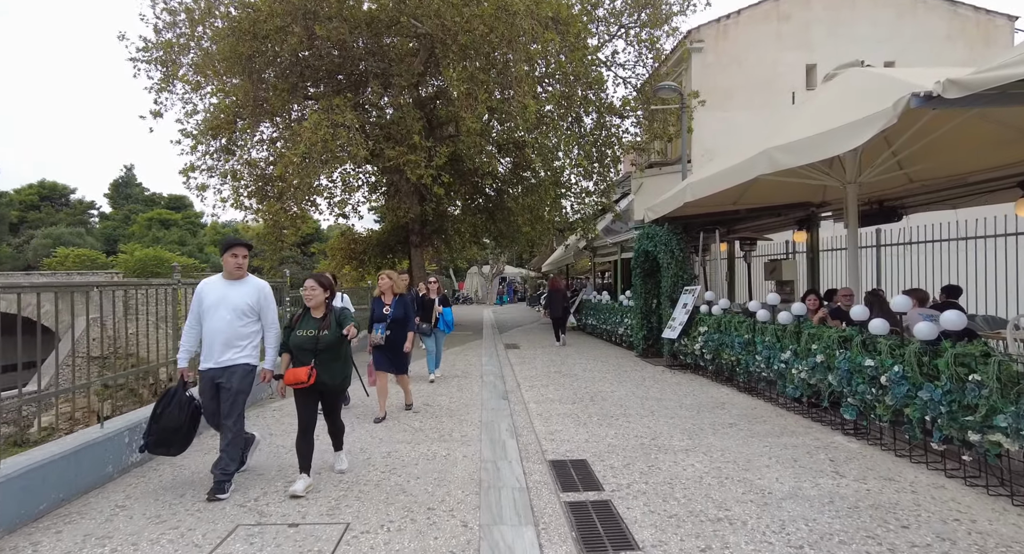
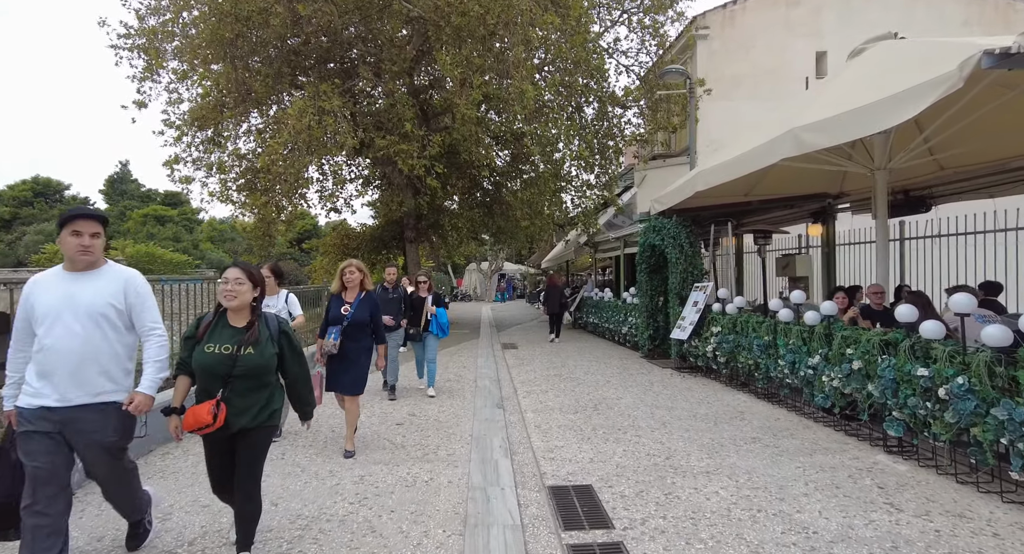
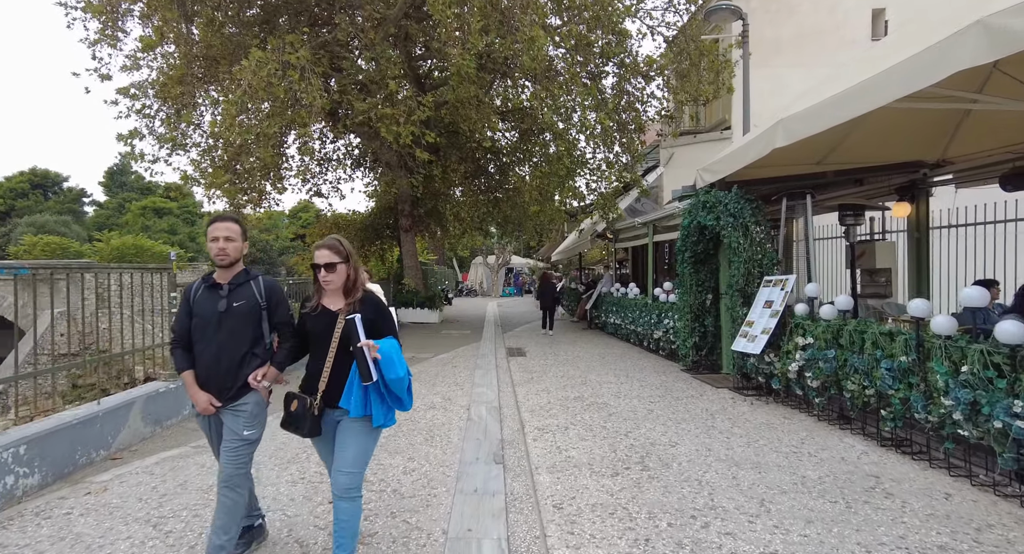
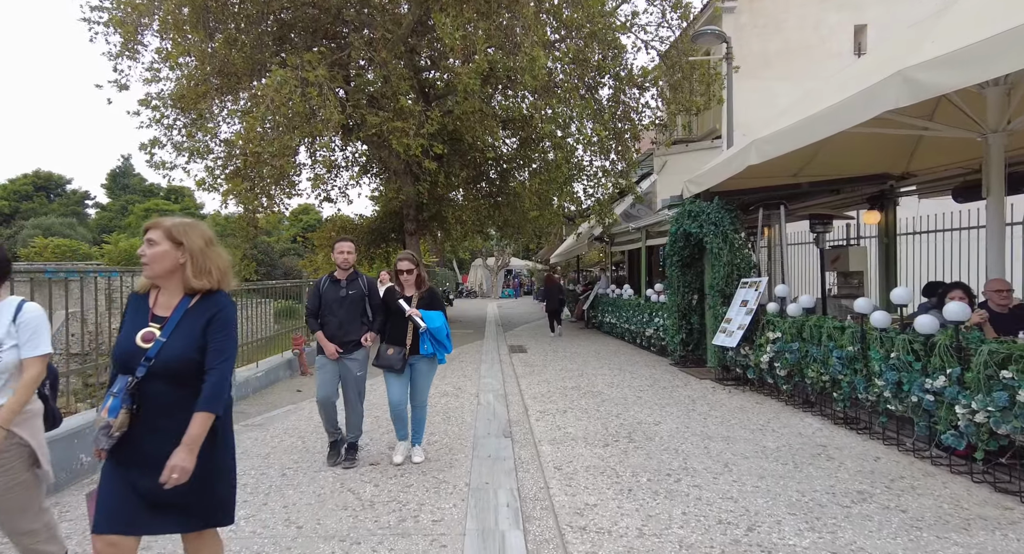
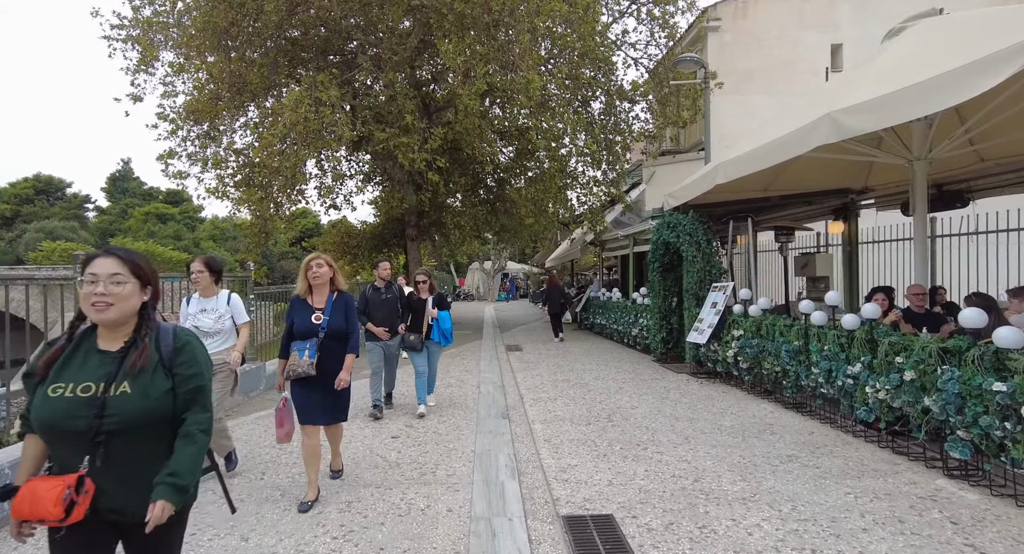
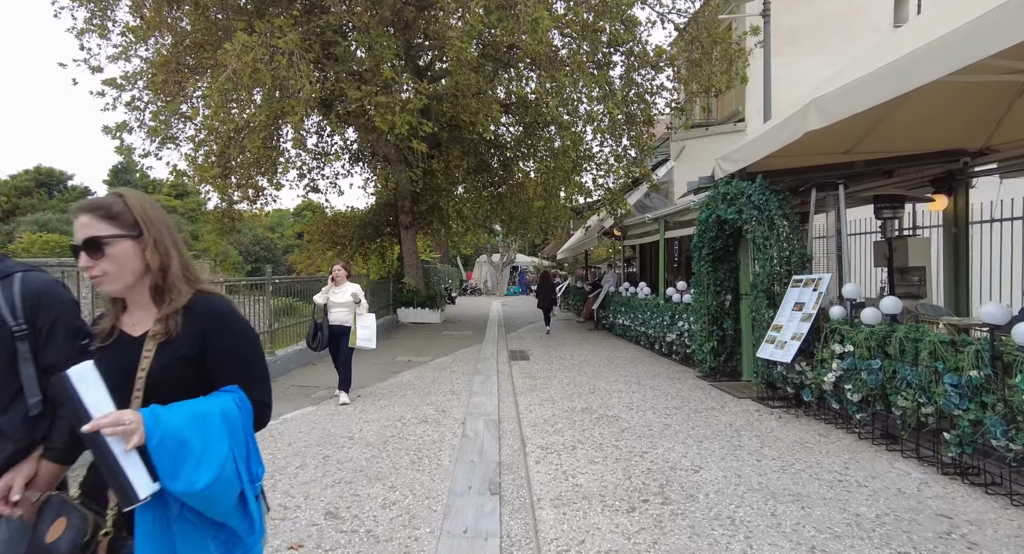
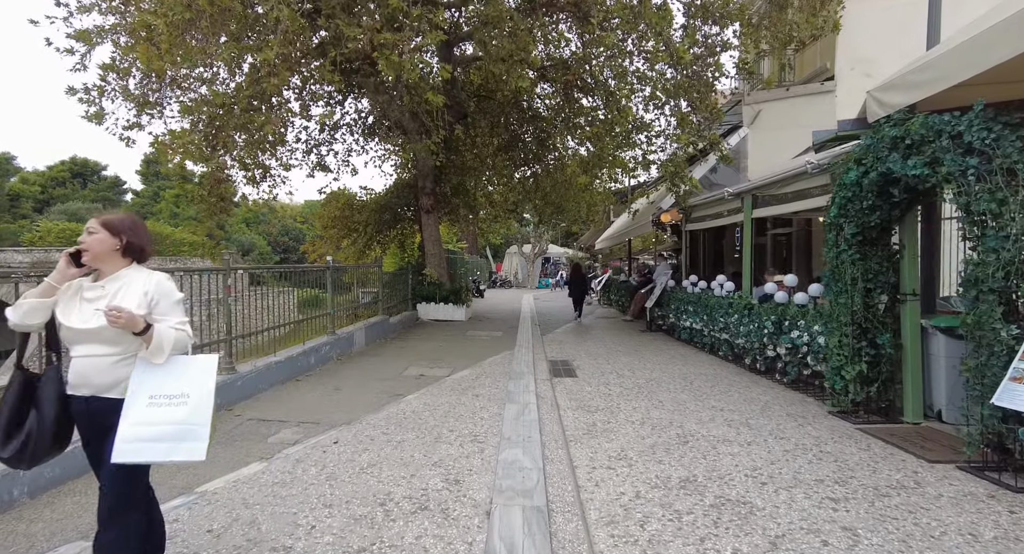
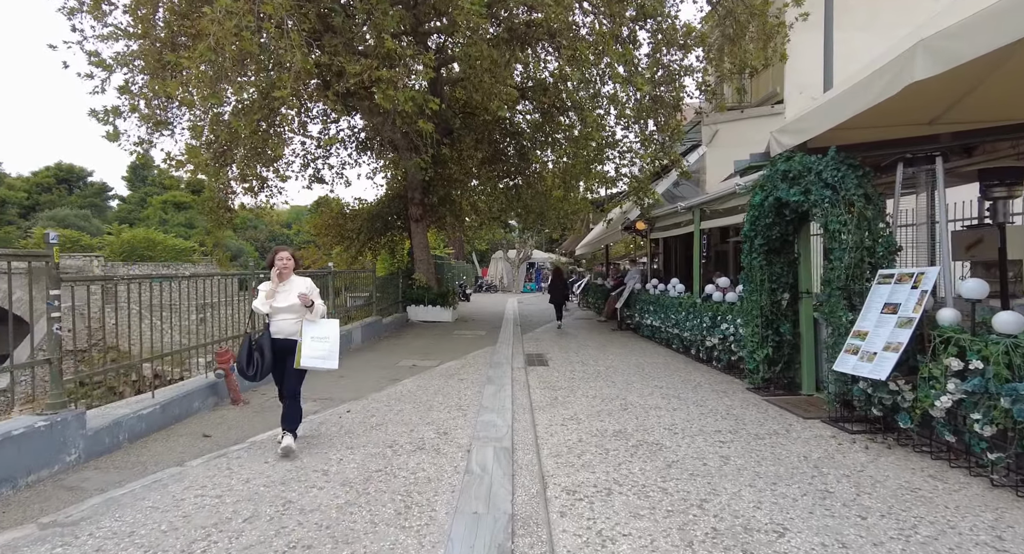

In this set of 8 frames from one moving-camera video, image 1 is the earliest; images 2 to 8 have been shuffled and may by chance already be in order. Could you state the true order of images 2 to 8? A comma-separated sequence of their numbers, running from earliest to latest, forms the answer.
2, 5, 4, 3, 6, 8, 7
